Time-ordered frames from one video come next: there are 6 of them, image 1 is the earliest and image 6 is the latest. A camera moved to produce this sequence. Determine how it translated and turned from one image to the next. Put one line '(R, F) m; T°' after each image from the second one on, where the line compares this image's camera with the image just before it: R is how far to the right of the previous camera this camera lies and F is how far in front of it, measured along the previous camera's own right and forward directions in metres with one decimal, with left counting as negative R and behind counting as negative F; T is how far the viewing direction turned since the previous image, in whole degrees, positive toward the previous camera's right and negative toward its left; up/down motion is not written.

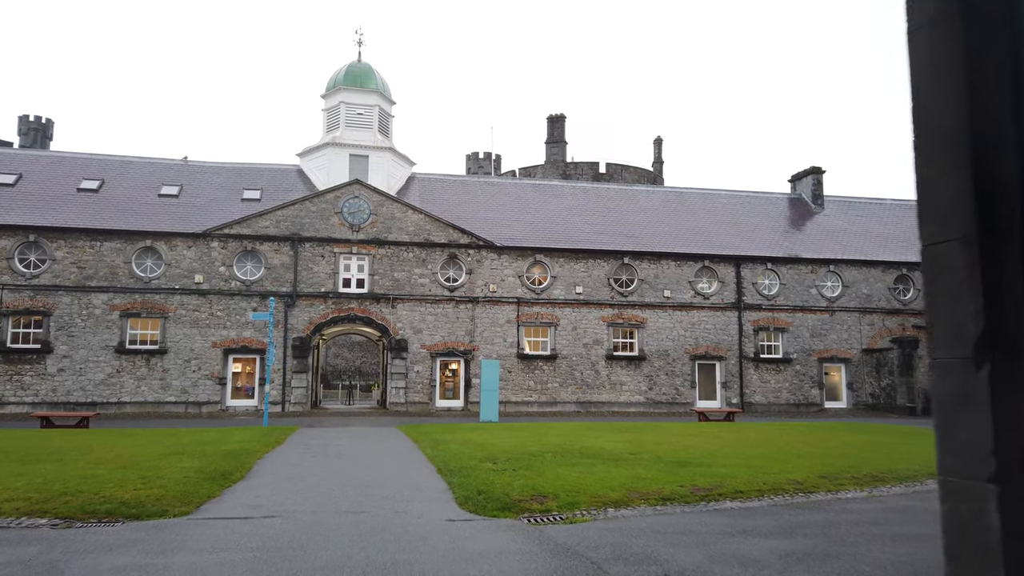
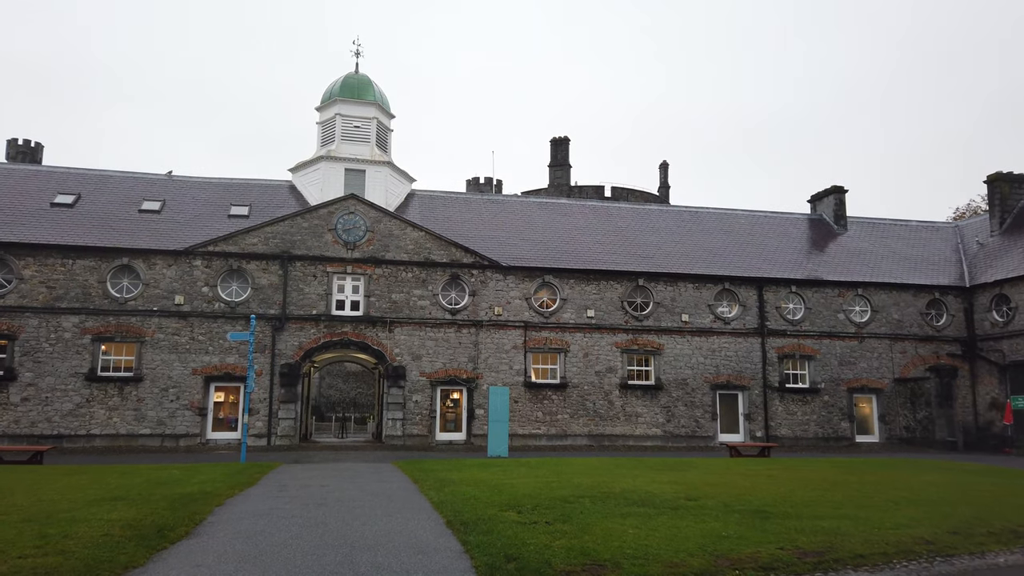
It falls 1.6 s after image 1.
(-0.3, +1.8) m; 0°
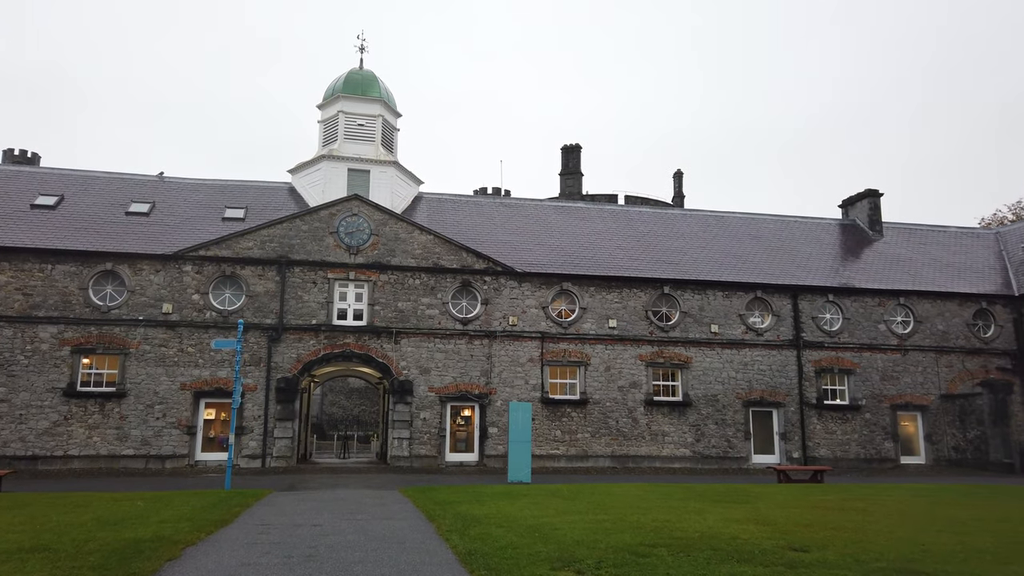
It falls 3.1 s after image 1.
(-0.3, +1.8) m; 0°
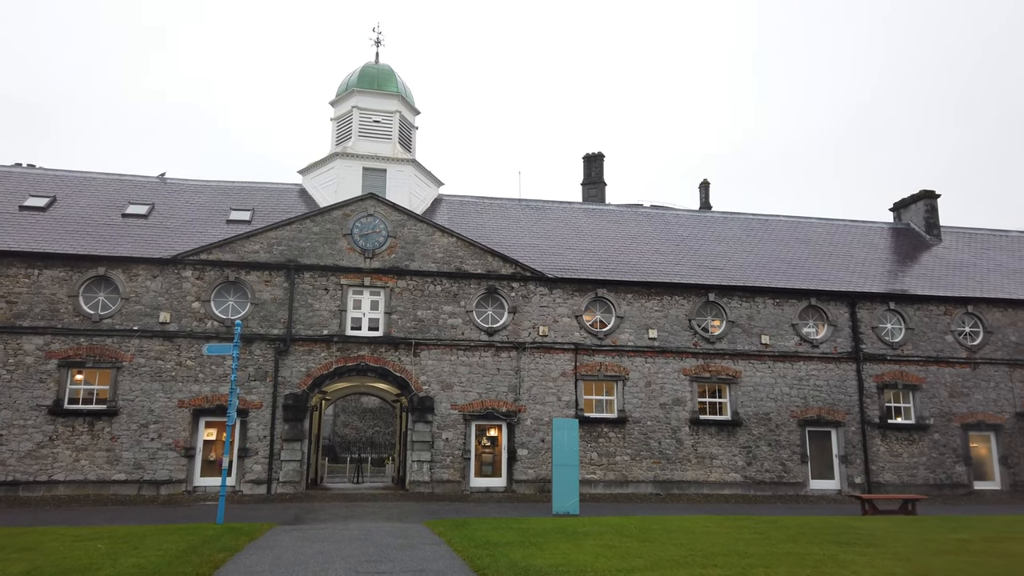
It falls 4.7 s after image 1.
(-0.5, +1.9) m; -1°
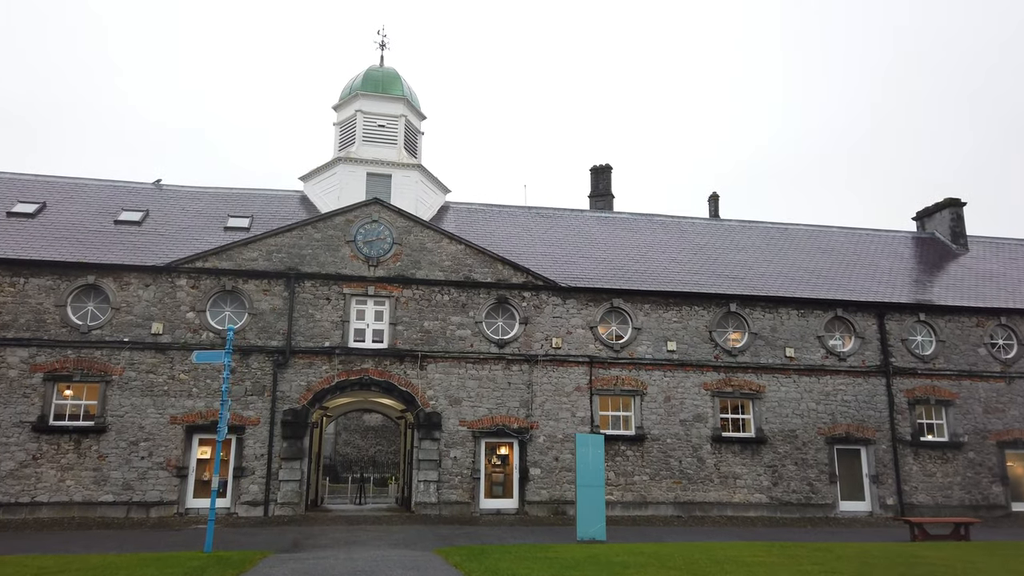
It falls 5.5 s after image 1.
(-0.2, +1.0) m; 0°
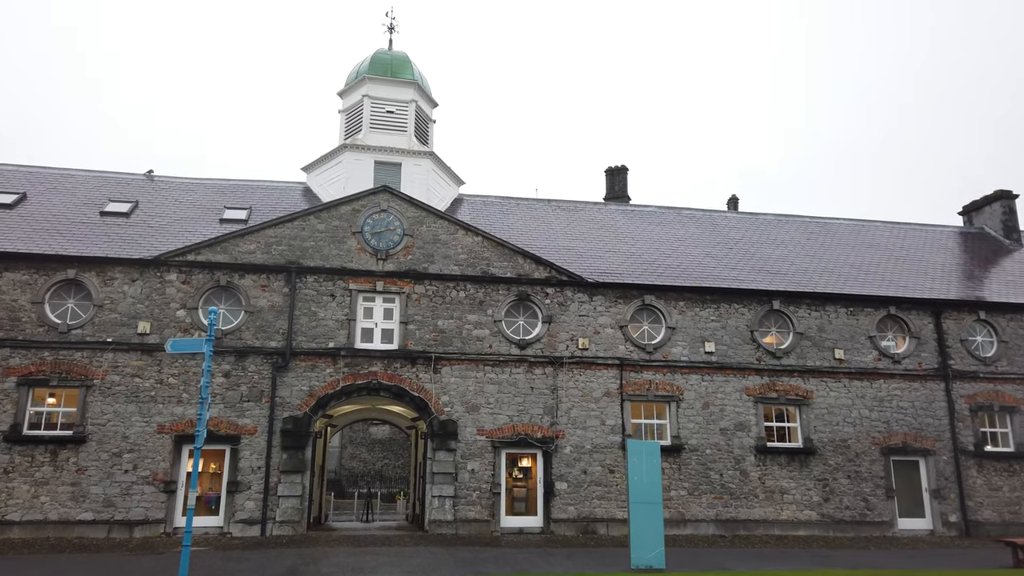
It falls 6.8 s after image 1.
(-0.4, +1.7) m; 0°
